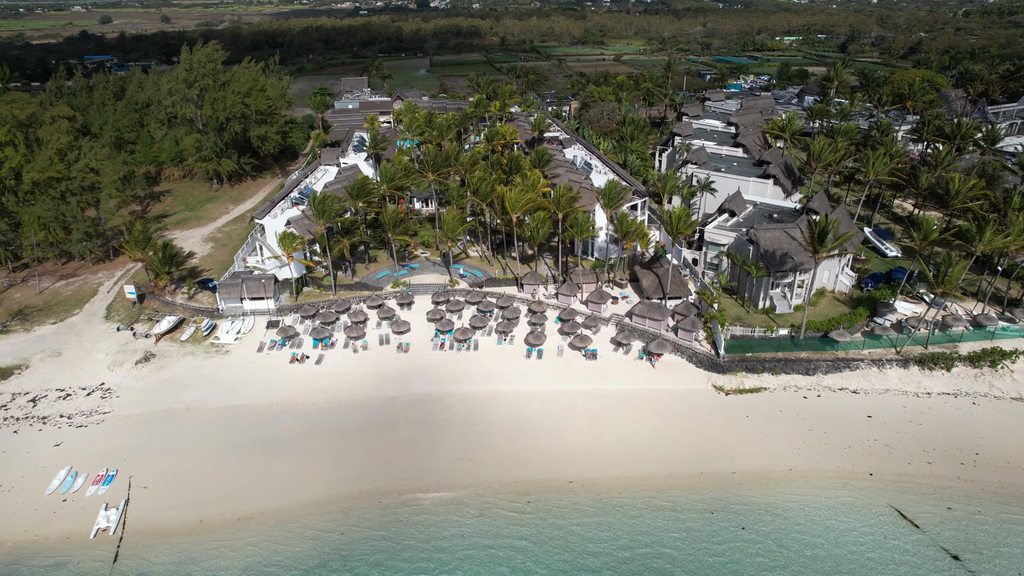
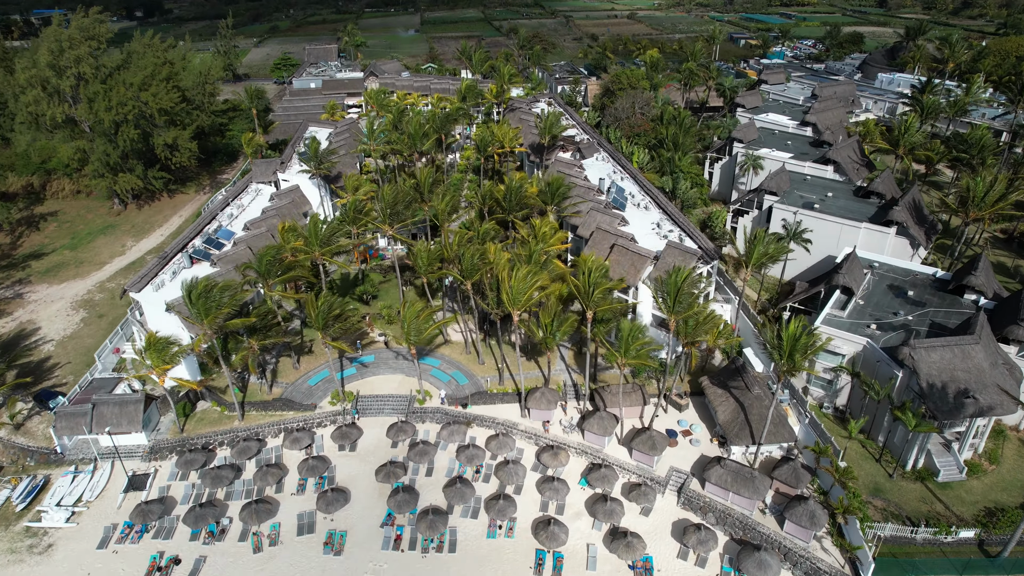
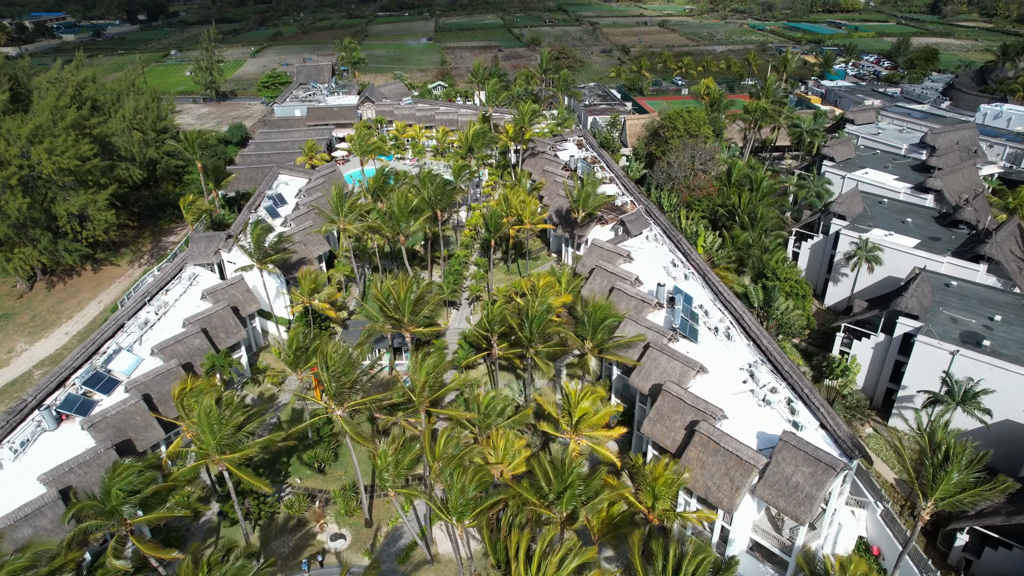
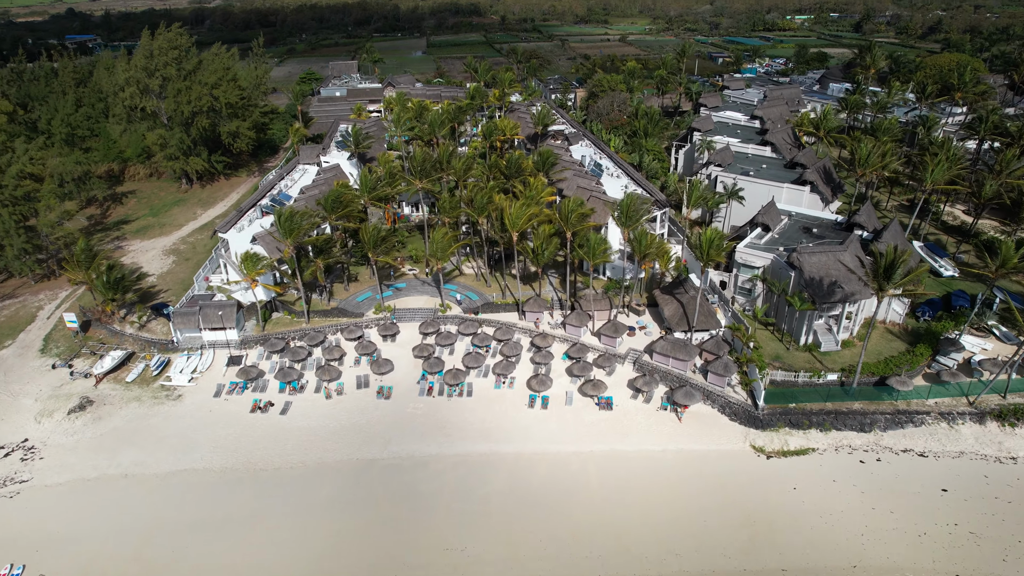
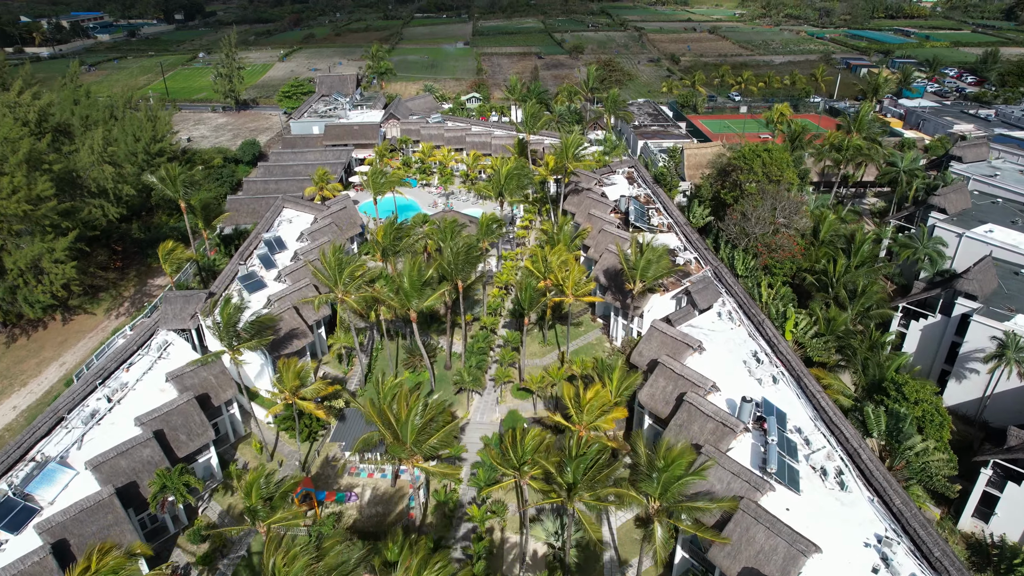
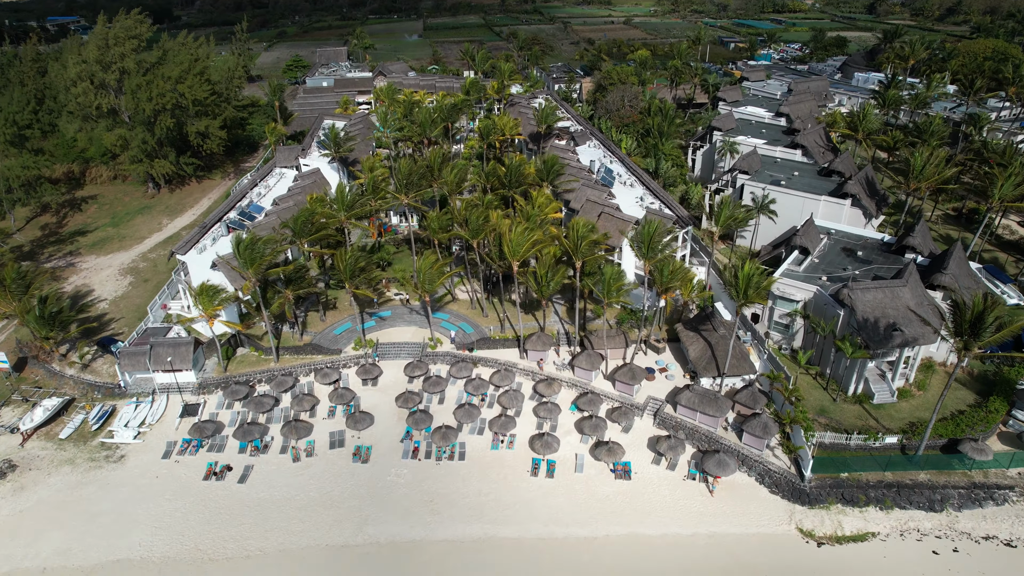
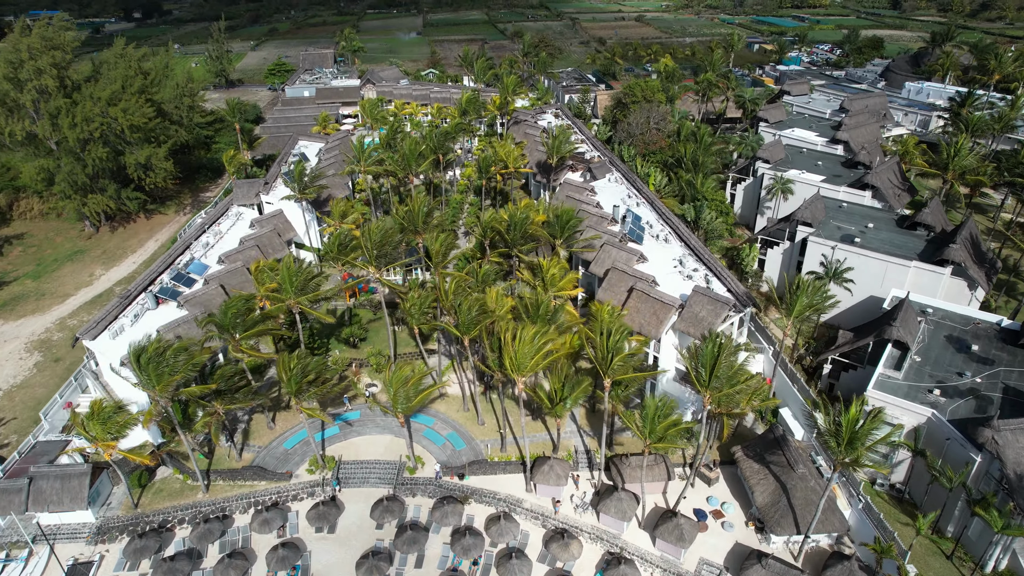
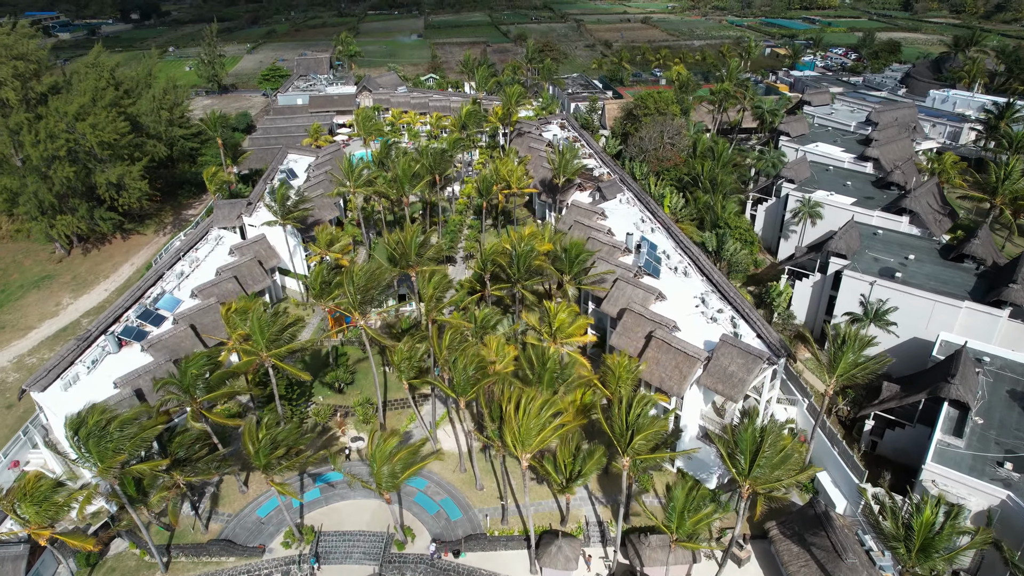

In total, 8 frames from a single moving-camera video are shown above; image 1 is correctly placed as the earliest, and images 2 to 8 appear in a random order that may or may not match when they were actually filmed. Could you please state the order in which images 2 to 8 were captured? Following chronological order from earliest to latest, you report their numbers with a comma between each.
4, 6, 2, 7, 8, 3, 5
